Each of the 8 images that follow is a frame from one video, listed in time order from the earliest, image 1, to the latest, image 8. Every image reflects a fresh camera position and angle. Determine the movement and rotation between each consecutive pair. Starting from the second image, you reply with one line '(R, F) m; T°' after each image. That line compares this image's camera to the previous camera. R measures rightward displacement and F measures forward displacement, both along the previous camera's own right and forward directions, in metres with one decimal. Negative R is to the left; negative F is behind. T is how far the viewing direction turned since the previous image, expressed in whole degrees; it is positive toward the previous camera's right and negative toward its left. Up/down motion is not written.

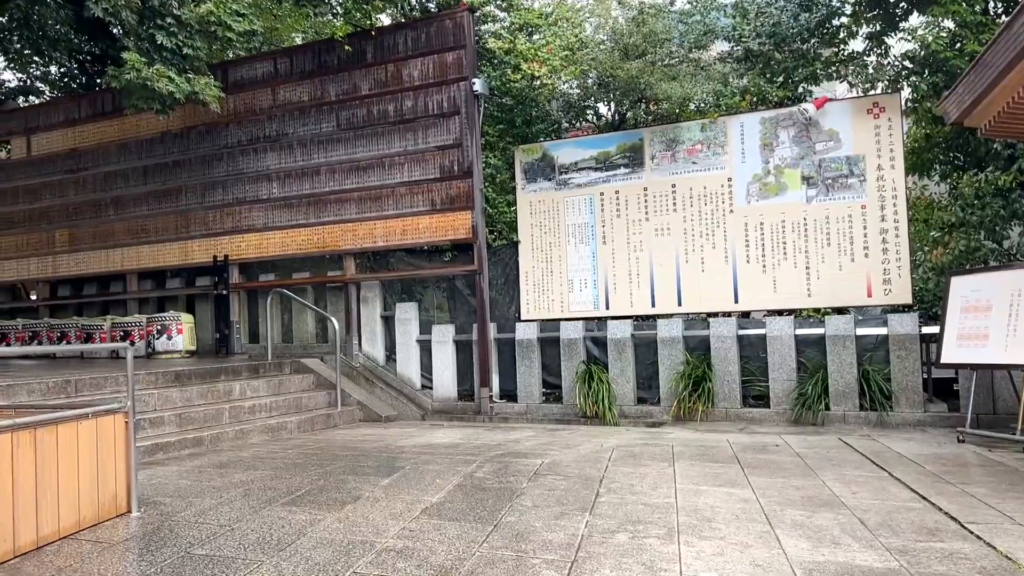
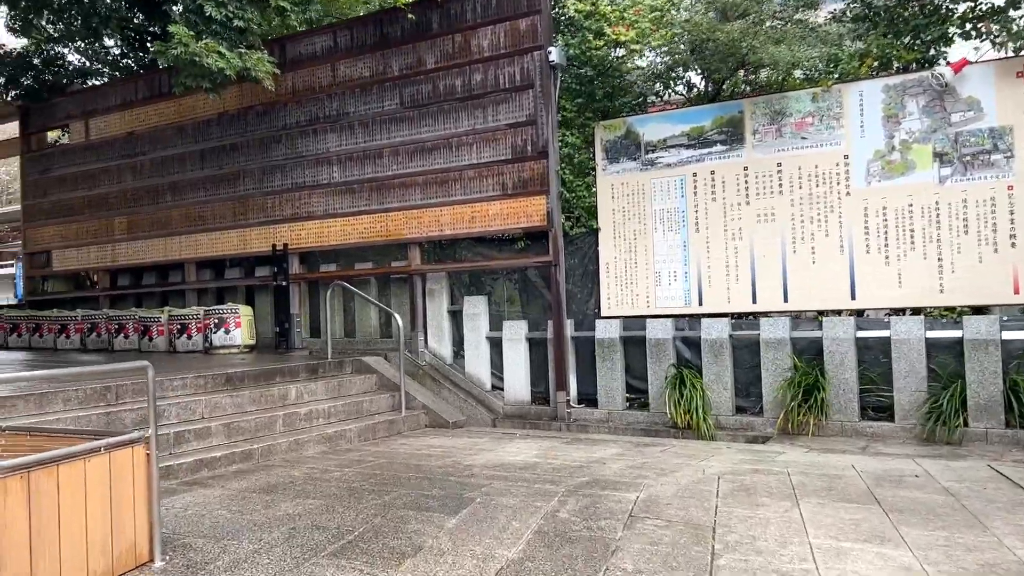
(-0.1, +0.7) m; -5°
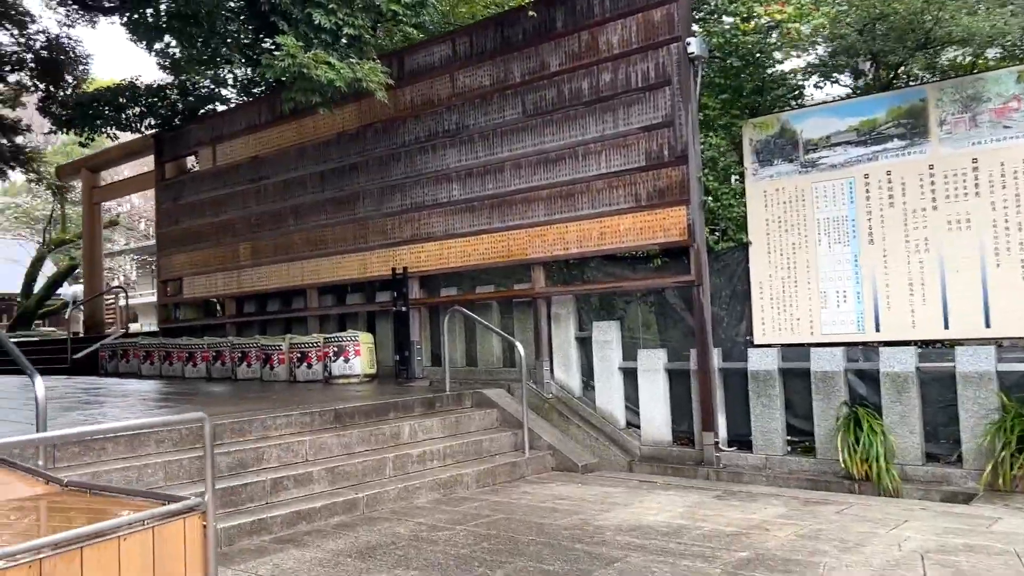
(0.0, +0.7) m; -9°
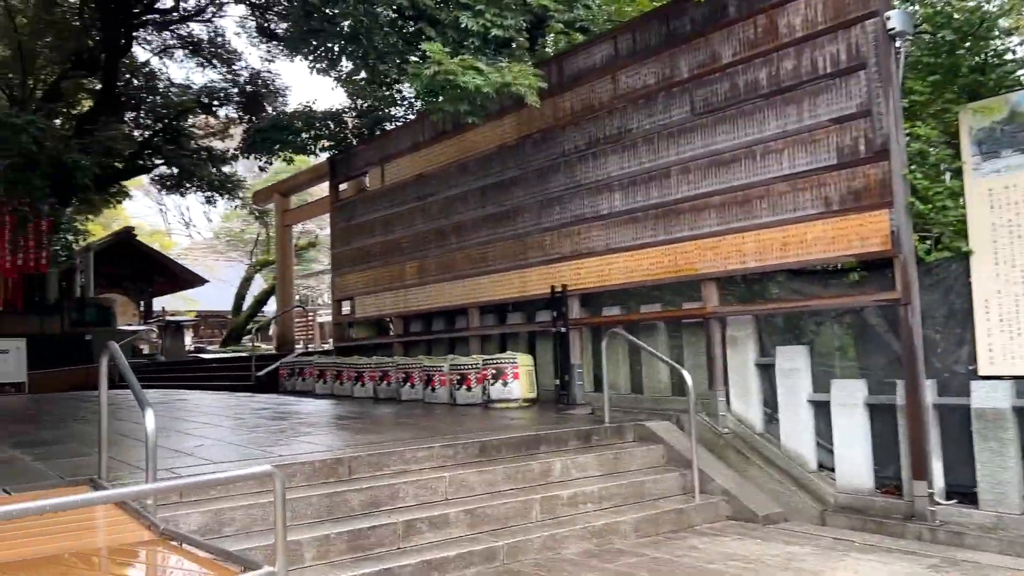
(+0.1, +0.6) m; -12°
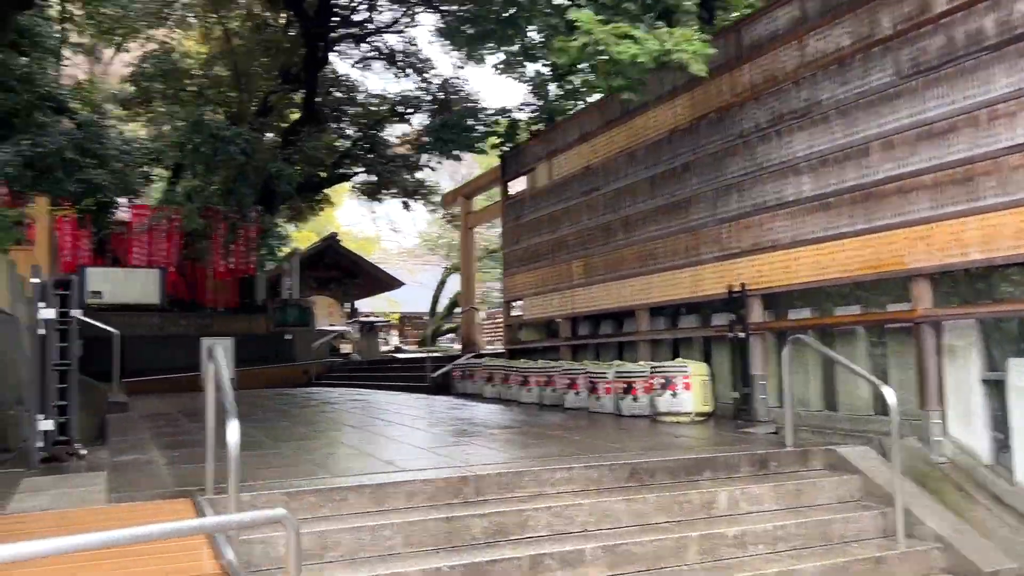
(+0.2, +0.6) m; -13°
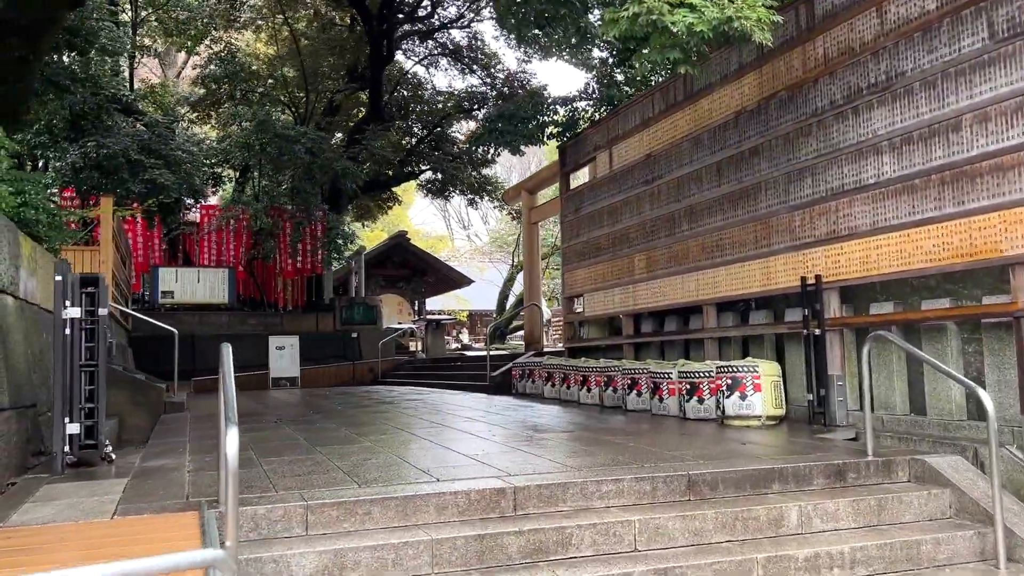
(+0.1, +0.4) m; -5°
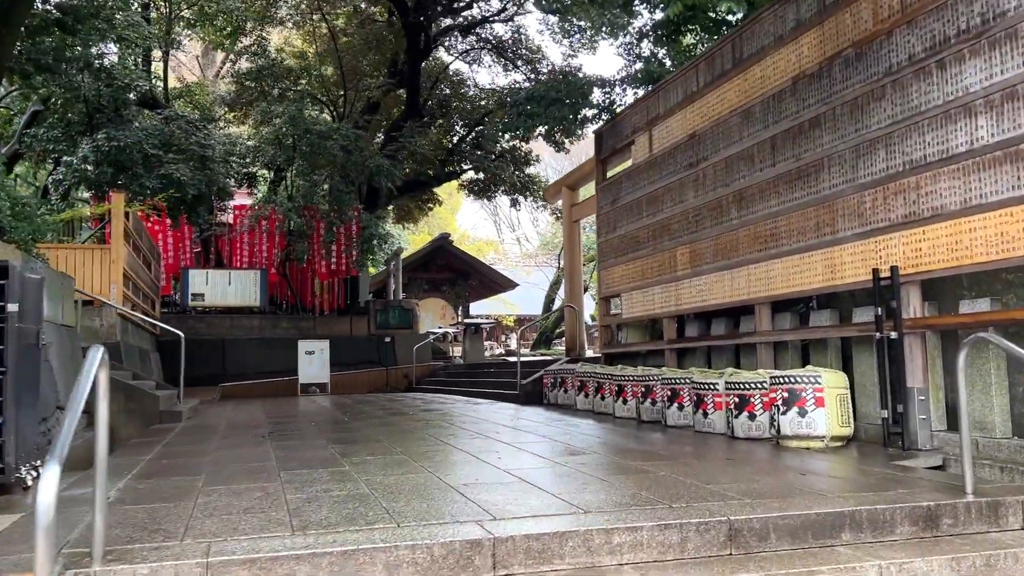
(+0.2, +0.9) m; -4°
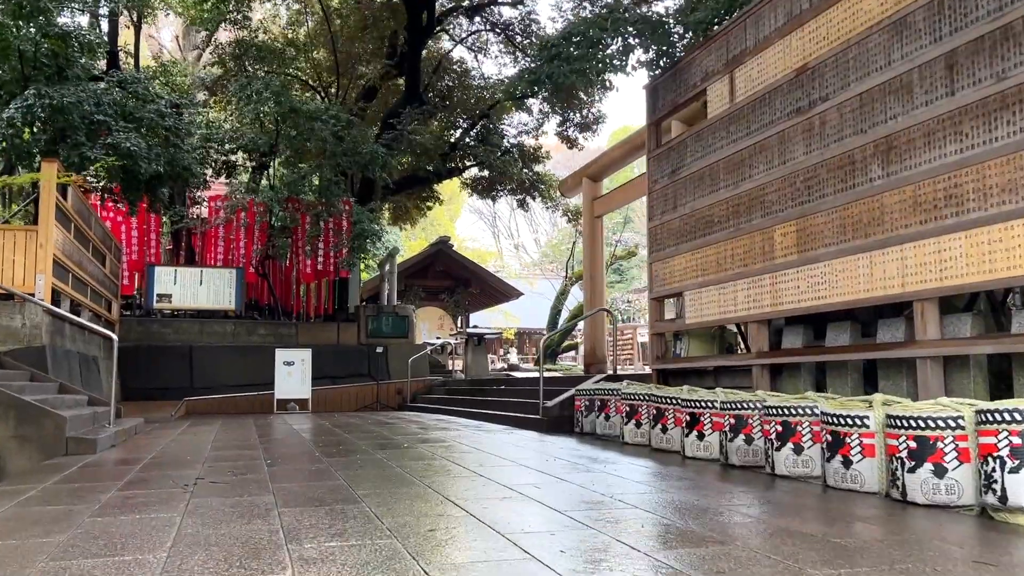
(-0.2, +2.0) m; 0°
